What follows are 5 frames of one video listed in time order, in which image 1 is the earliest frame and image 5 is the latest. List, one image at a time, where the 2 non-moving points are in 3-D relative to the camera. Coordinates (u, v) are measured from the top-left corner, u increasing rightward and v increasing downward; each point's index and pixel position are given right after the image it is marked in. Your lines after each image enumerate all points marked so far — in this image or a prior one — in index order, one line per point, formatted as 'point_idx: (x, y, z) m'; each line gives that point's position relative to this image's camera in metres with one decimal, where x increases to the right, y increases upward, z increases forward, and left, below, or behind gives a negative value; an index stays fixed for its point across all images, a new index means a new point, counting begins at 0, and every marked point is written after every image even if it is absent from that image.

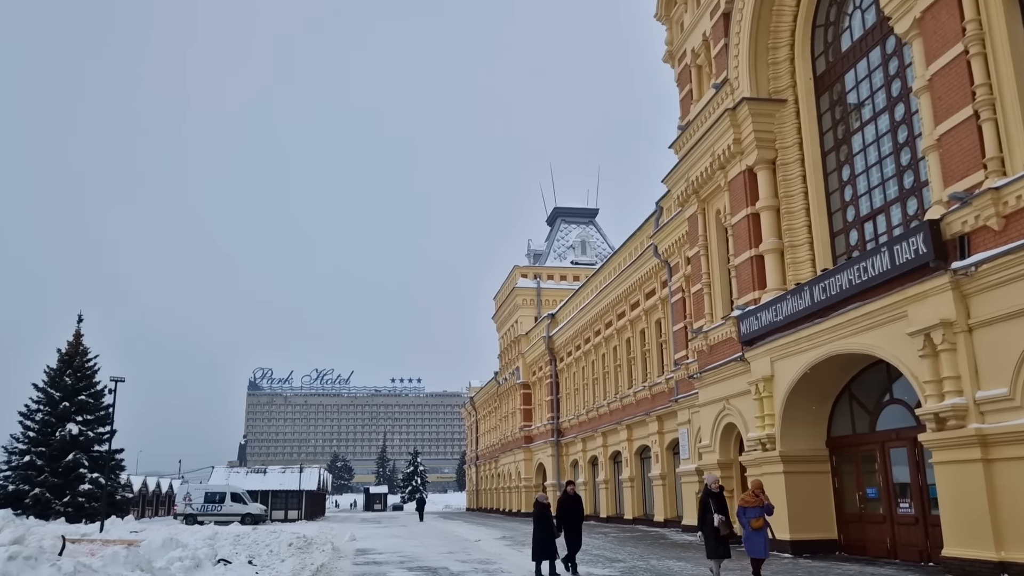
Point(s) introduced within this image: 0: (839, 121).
0: (+6.2, +3.2, +15.8) m
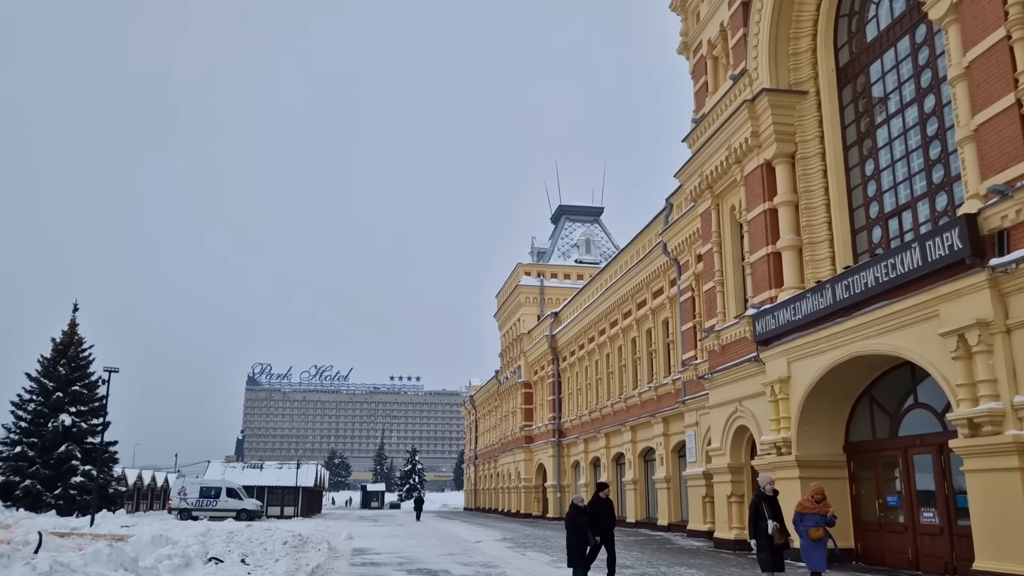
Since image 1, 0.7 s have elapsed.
0: (+6.4, +3.2, +15.2) m
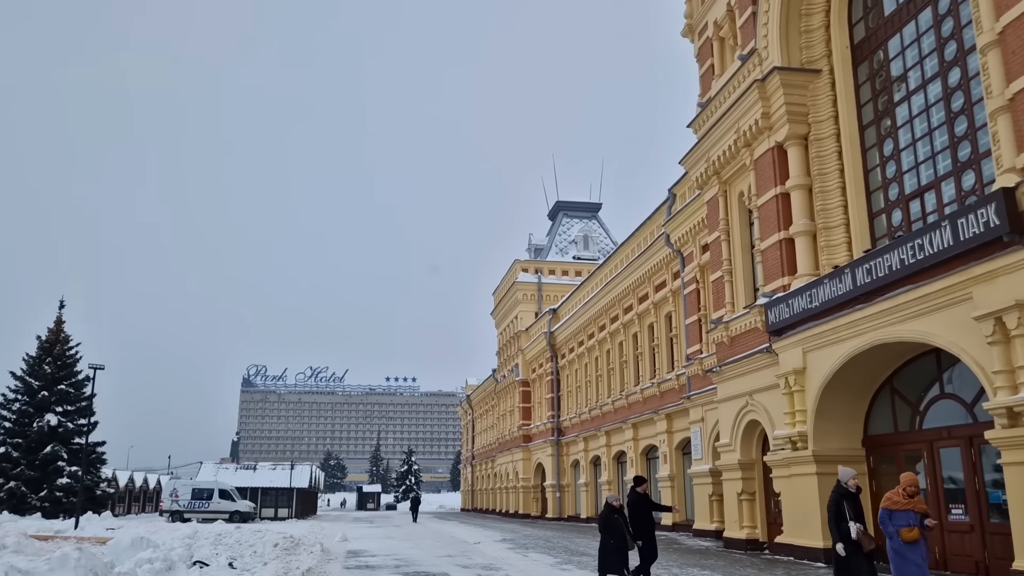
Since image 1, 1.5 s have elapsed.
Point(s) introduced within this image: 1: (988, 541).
0: (+6.4, +3.4, +14.5) m
1: (+6.4, -3.4, +11.3) m
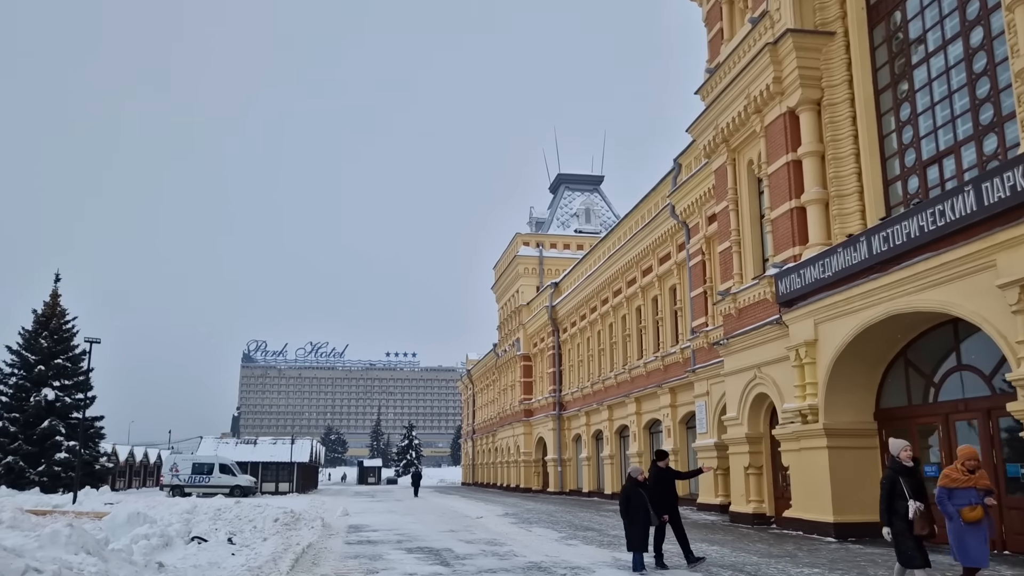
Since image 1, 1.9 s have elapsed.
0: (+6.4, +3.9, +14.0) m
1: (+6.5, -3.0, +11.0) m
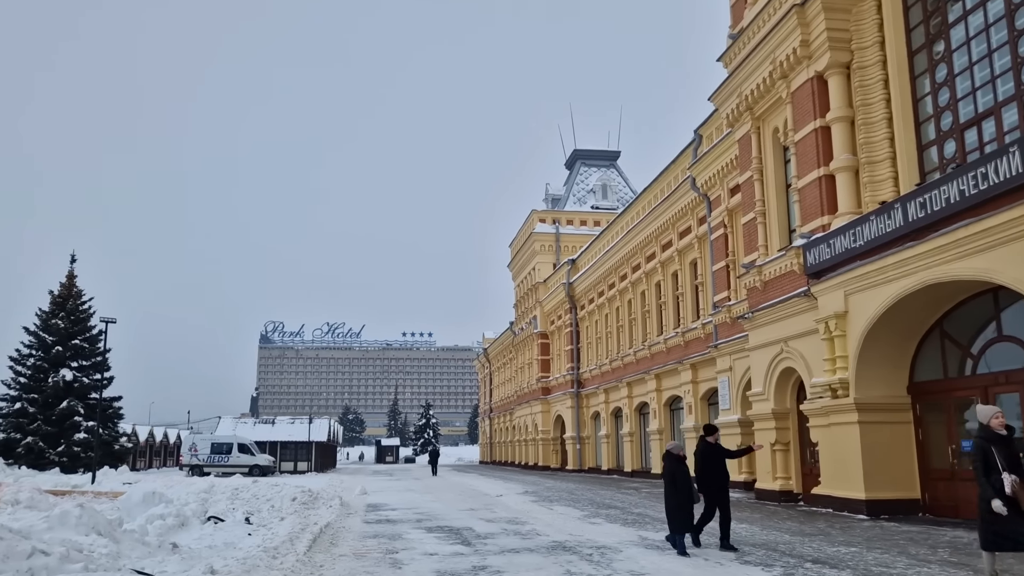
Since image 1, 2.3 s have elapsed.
0: (+6.7, +4.4, +13.4) m
1: (+6.8, -2.6, +10.6) m
